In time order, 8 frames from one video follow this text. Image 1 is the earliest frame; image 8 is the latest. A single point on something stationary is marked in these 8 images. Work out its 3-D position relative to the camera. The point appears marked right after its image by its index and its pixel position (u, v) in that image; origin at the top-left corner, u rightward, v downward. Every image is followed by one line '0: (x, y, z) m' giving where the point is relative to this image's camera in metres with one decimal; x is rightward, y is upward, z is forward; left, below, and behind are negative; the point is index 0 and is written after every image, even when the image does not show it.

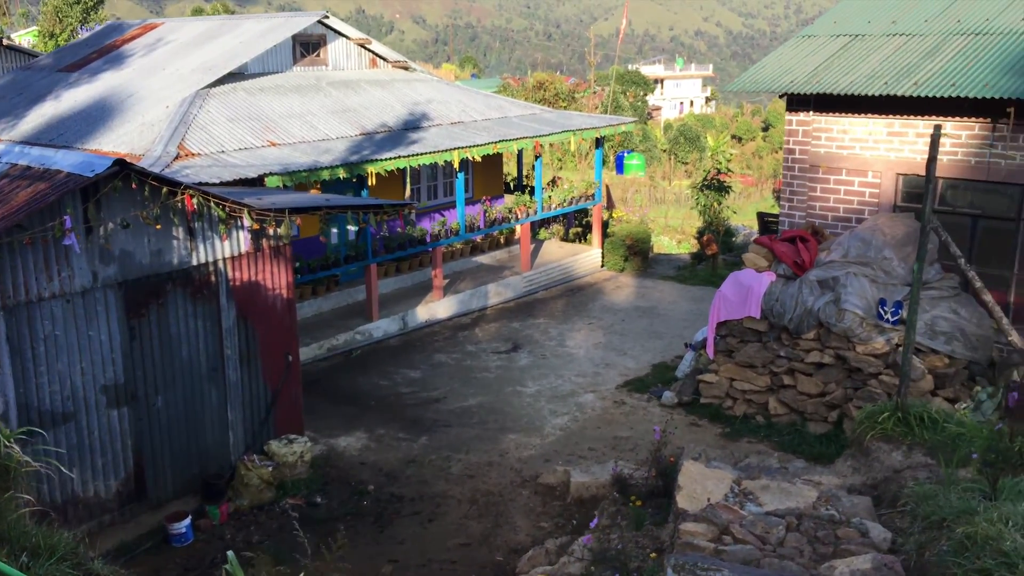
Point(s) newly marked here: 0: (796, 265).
0: (+3.1, +0.2, +9.8) m
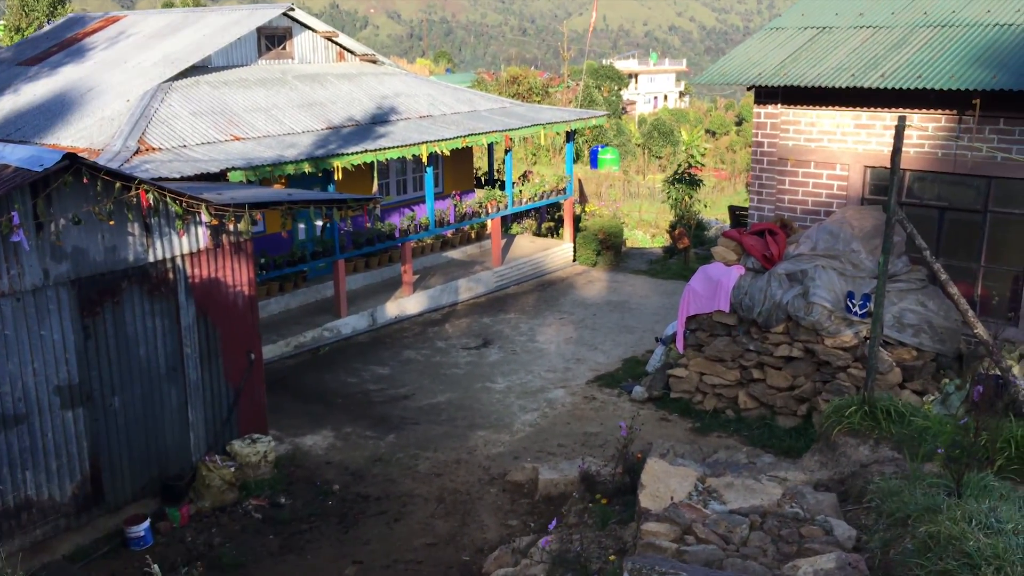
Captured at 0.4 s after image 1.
0: (+2.7, +0.3, +9.8) m
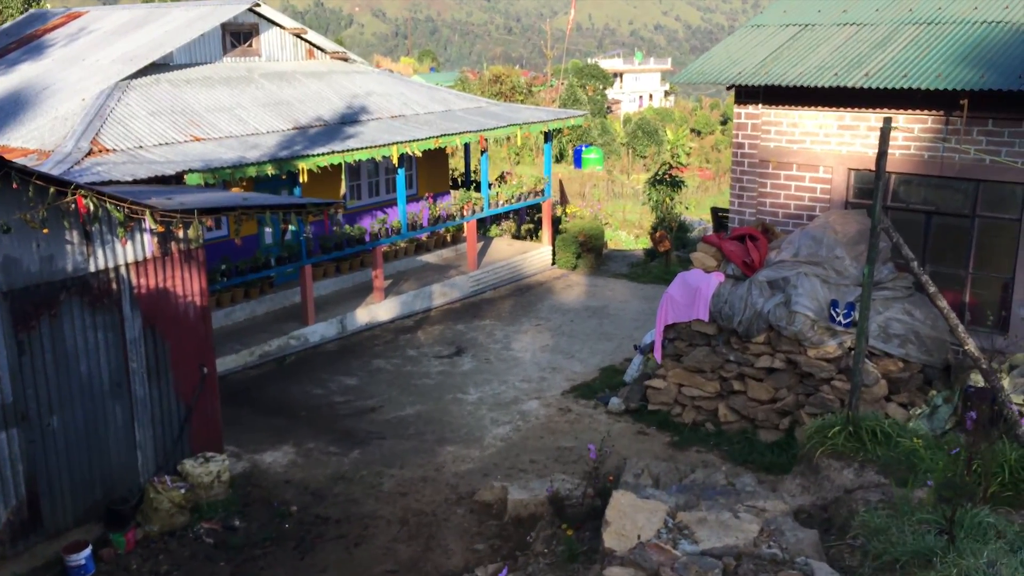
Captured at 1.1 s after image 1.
0: (+2.4, +0.2, +9.4) m
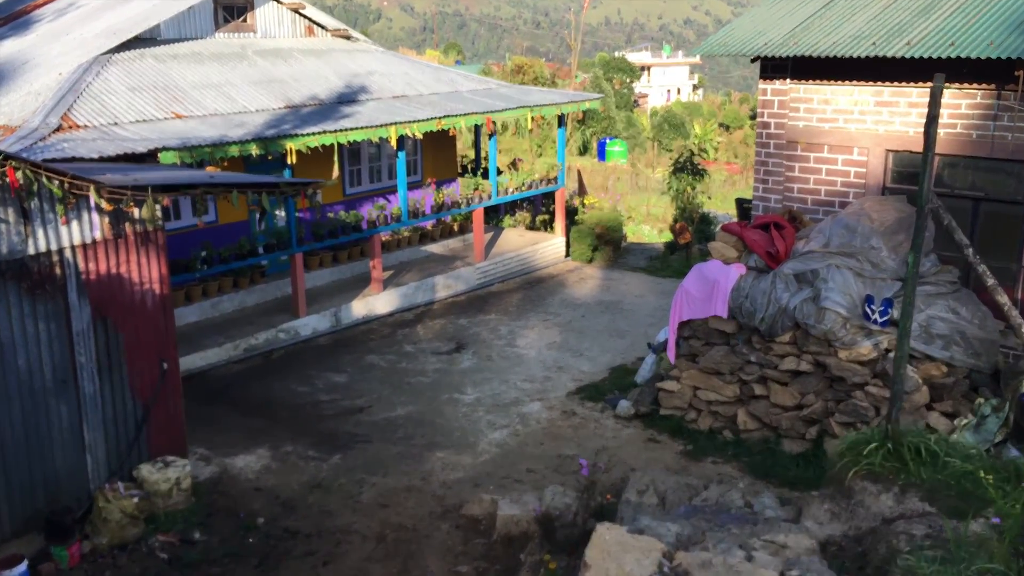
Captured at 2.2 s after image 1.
0: (+2.4, +0.3, +8.5) m
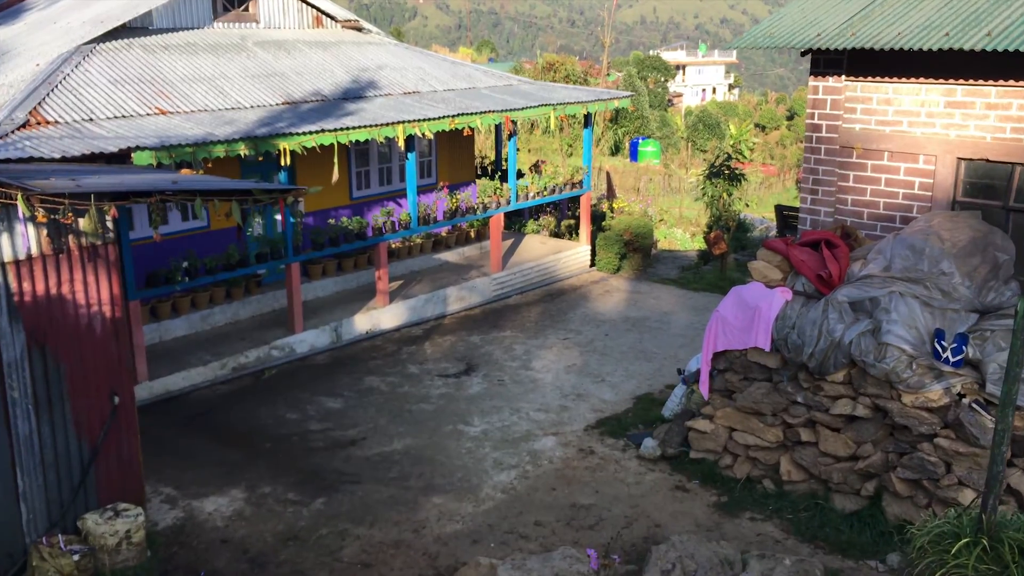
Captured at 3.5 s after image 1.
0: (+2.5, +0.1, +7.3) m
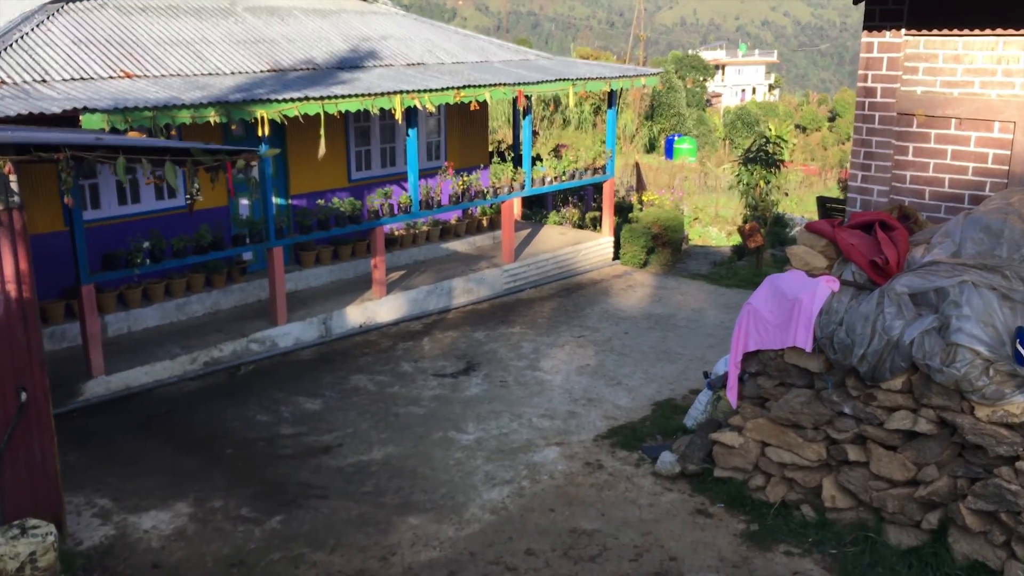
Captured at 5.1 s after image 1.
0: (+2.4, +0.1, +6.1) m
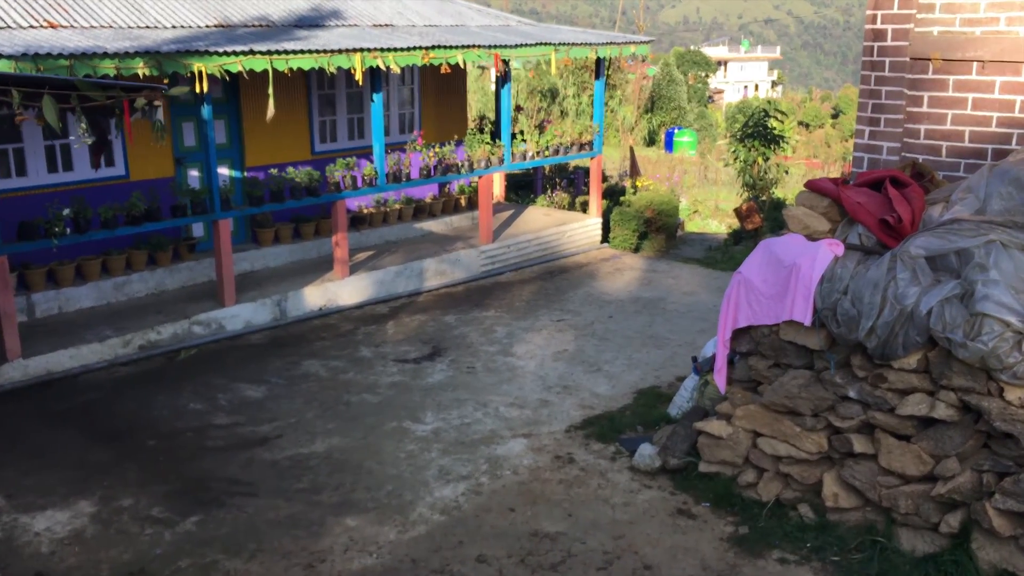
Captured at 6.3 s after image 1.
0: (+2.1, +0.4, +5.2) m
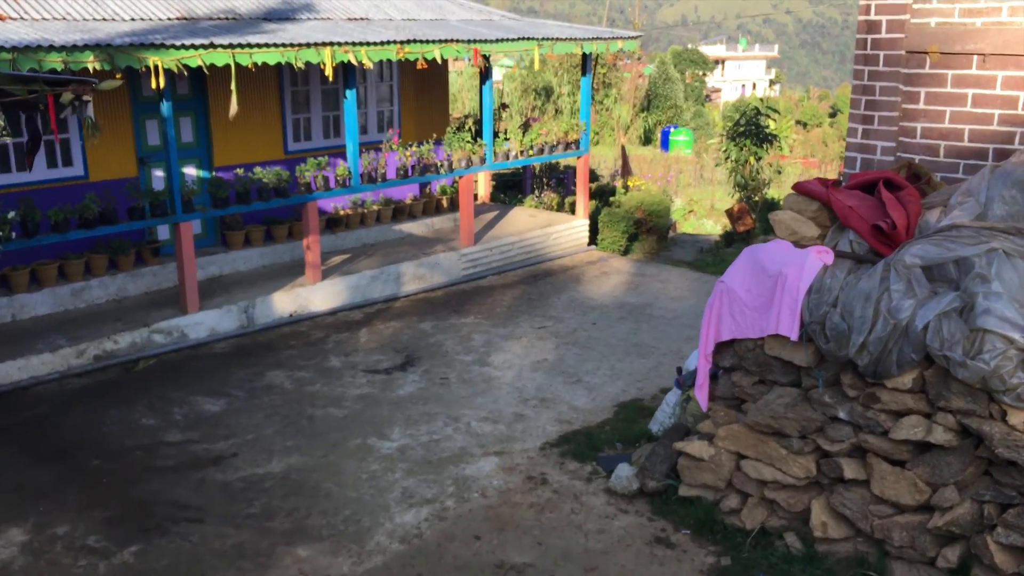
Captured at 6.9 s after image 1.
0: (+1.9, +0.3, +4.9) m
